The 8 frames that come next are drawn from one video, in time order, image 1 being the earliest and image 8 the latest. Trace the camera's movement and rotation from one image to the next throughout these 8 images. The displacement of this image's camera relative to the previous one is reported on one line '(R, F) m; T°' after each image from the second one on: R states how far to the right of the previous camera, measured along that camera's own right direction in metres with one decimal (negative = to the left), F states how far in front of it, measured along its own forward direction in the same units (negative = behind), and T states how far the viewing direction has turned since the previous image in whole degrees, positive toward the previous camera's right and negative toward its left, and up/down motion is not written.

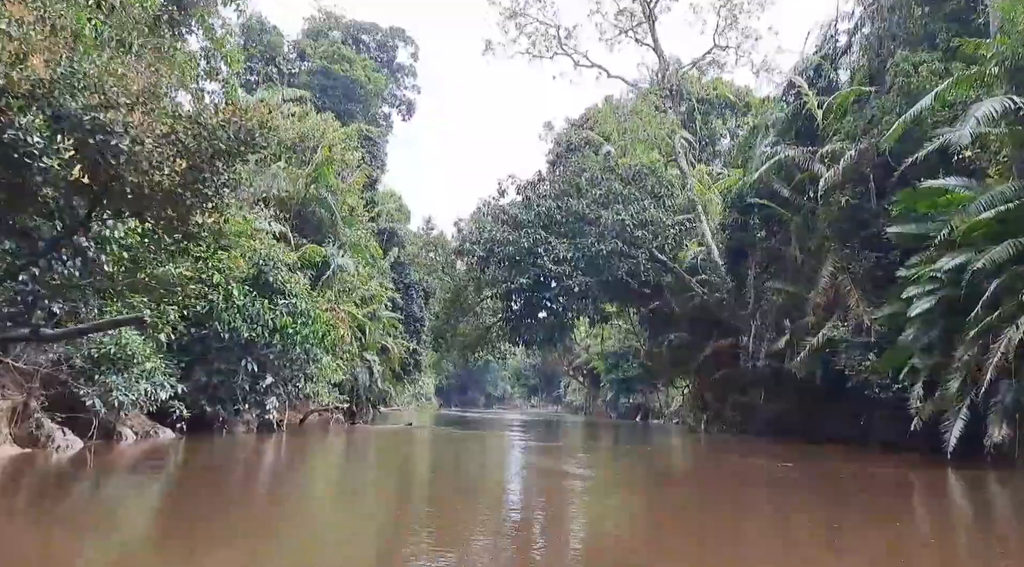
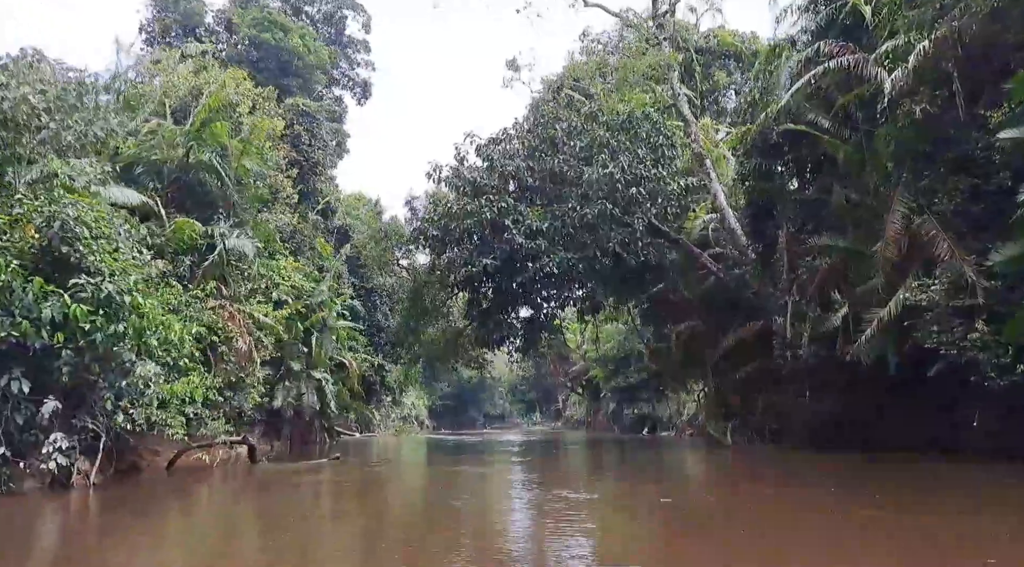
(+0.8, +5.1) m; 0°
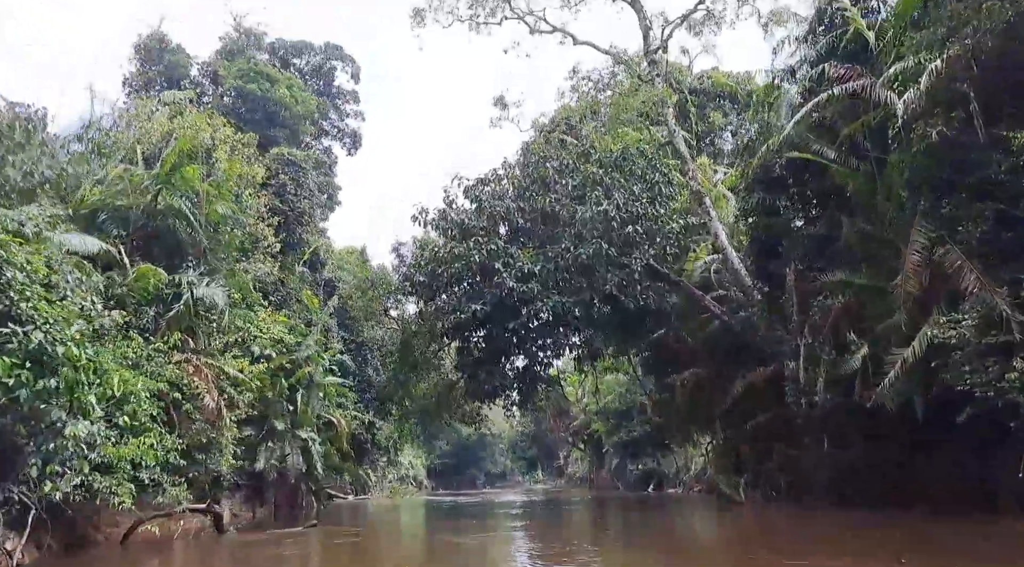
(+0.2, +1.0) m; 0°
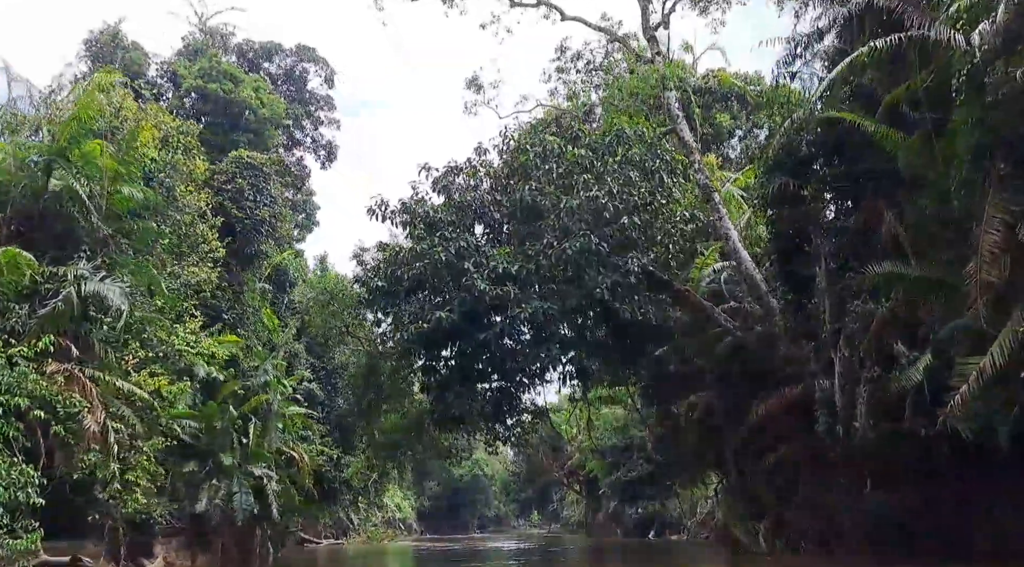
(+0.4, +2.7) m; 0°
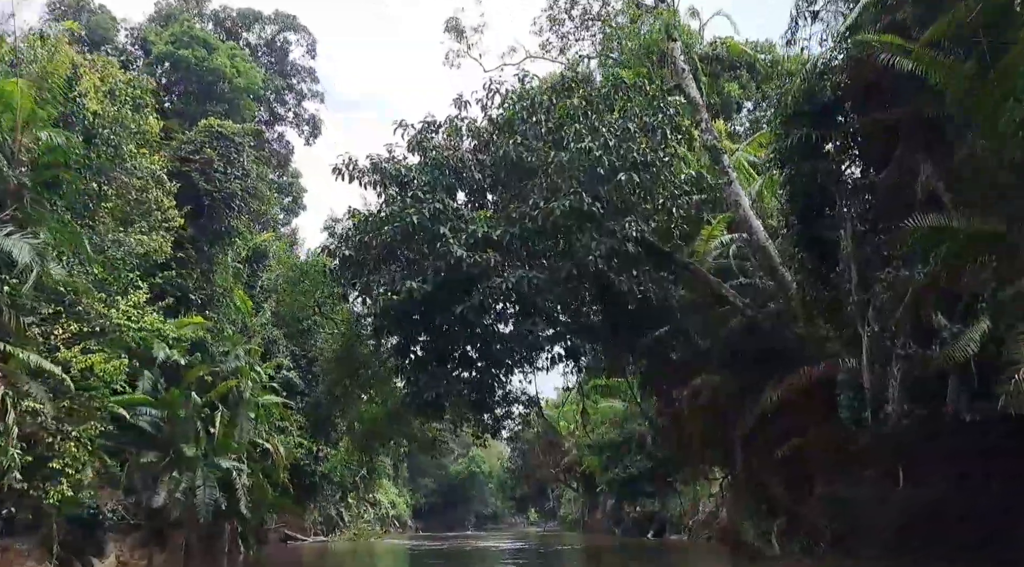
(+0.3, +1.6) m; 0°
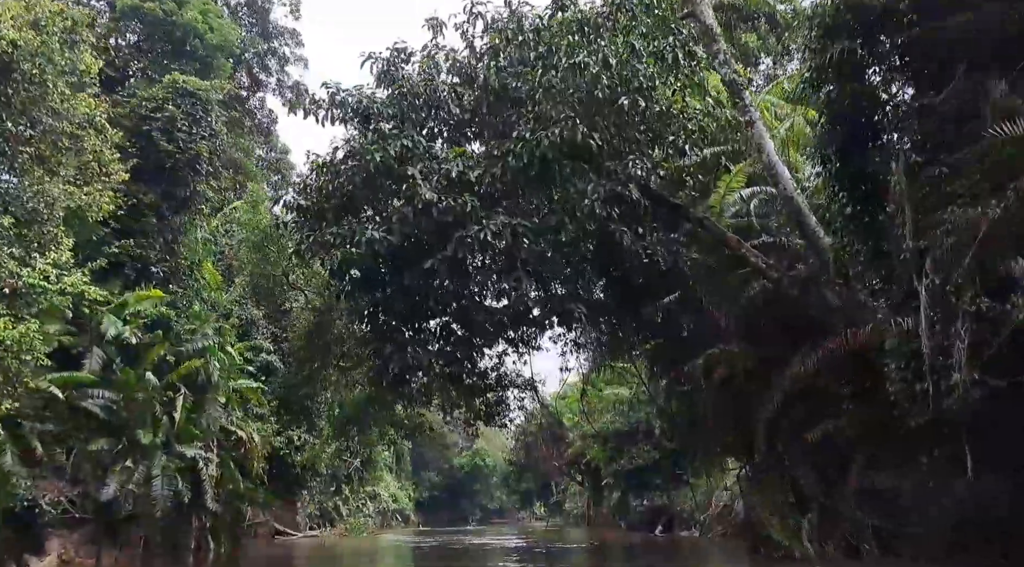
(+0.3, +2.0) m; -1°
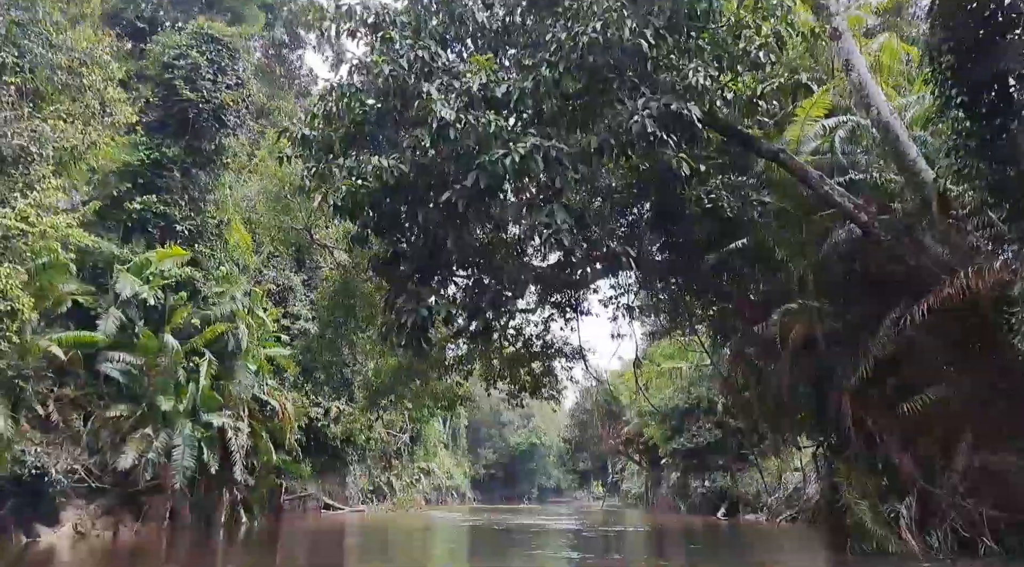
(+0.3, +1.6) m; -4°
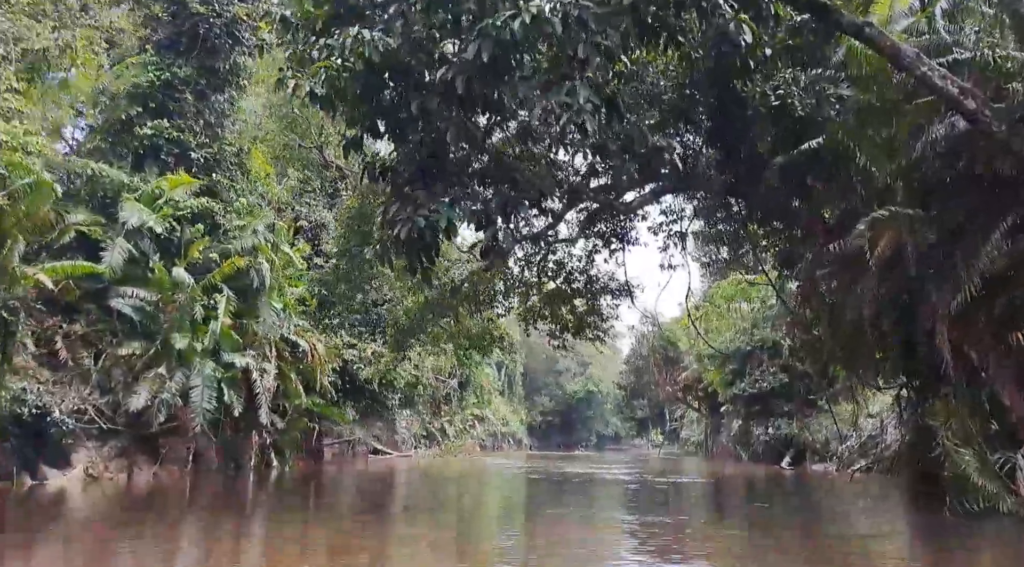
(+0.4, +1.6) m; -4°
